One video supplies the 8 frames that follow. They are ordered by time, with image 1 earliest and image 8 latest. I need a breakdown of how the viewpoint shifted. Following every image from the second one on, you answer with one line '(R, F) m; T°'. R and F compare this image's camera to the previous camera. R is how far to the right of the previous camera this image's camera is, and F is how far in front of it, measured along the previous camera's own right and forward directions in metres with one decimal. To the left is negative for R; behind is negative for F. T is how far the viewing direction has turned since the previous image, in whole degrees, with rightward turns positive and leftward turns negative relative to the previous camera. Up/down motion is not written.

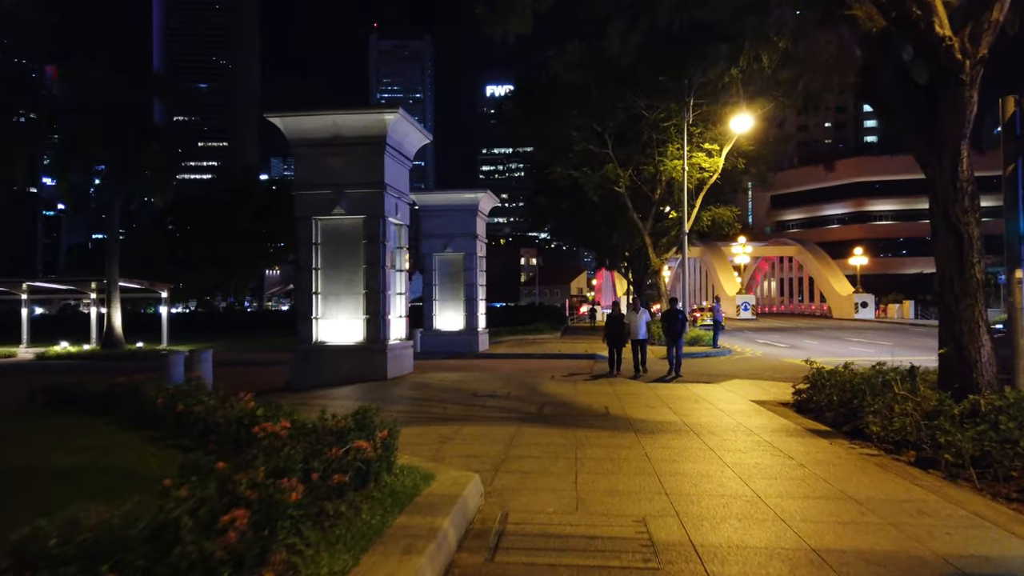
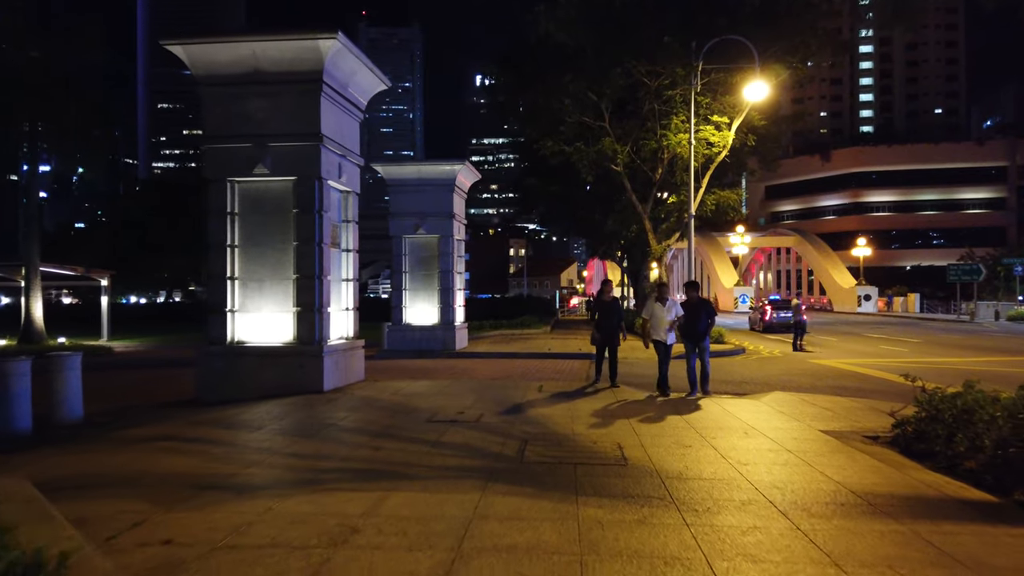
(+0.2, +3.9) m; +1°
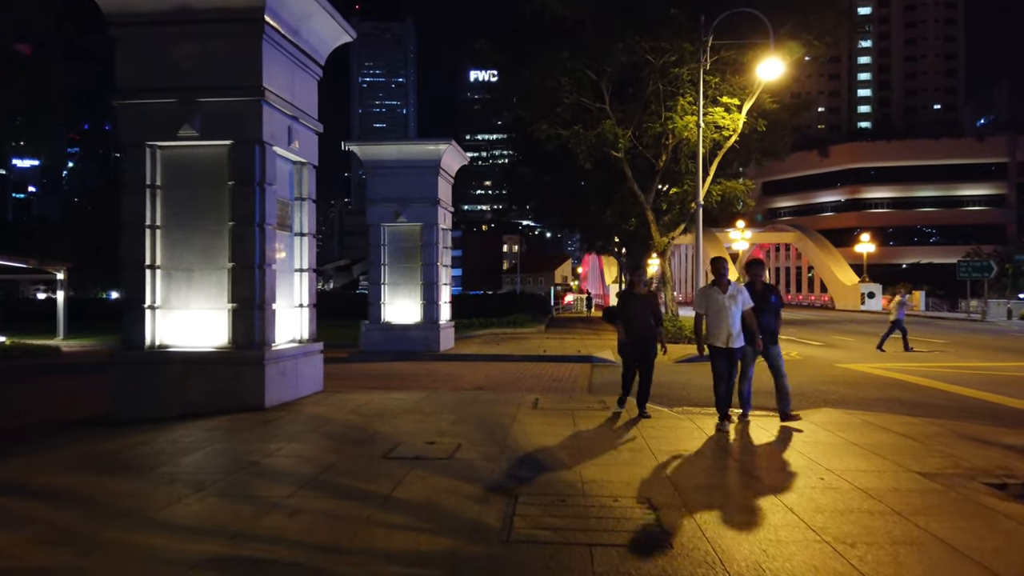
(+0.1, +2.5) m; 0°
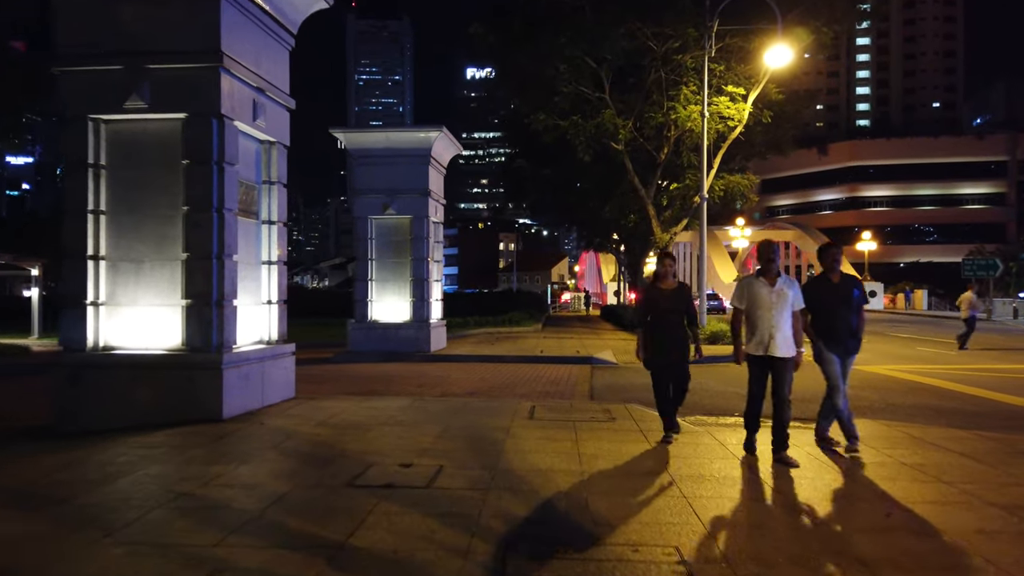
(0.0, +1.3) m; 0°
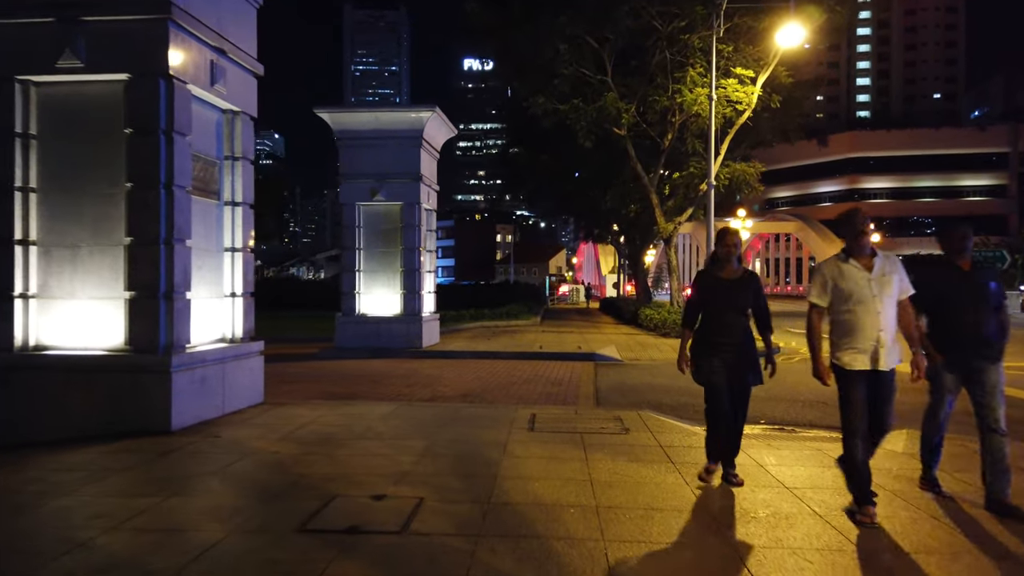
(0.0, +1.3) m; 0°
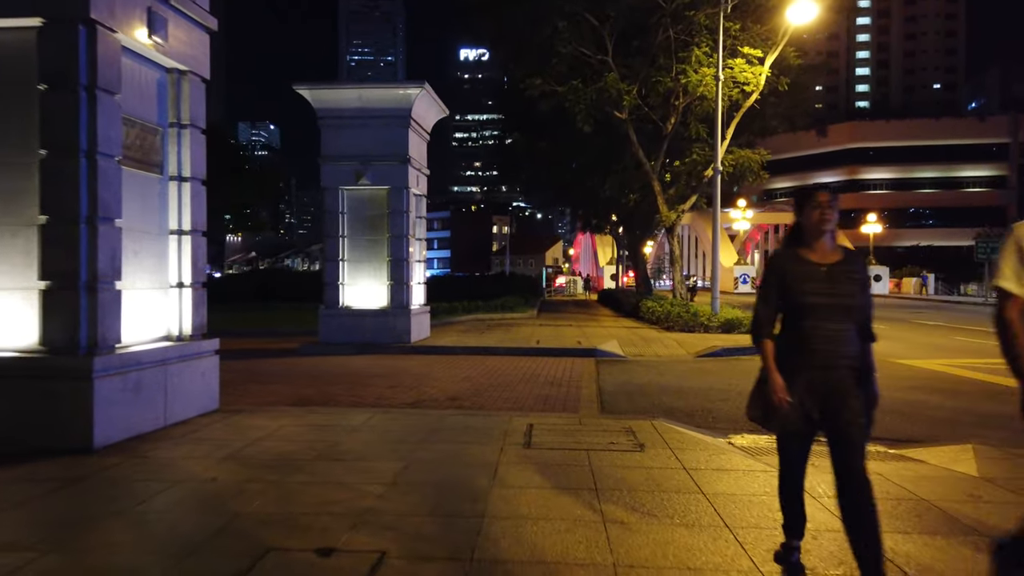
(0.0, +1.3) m; 0°
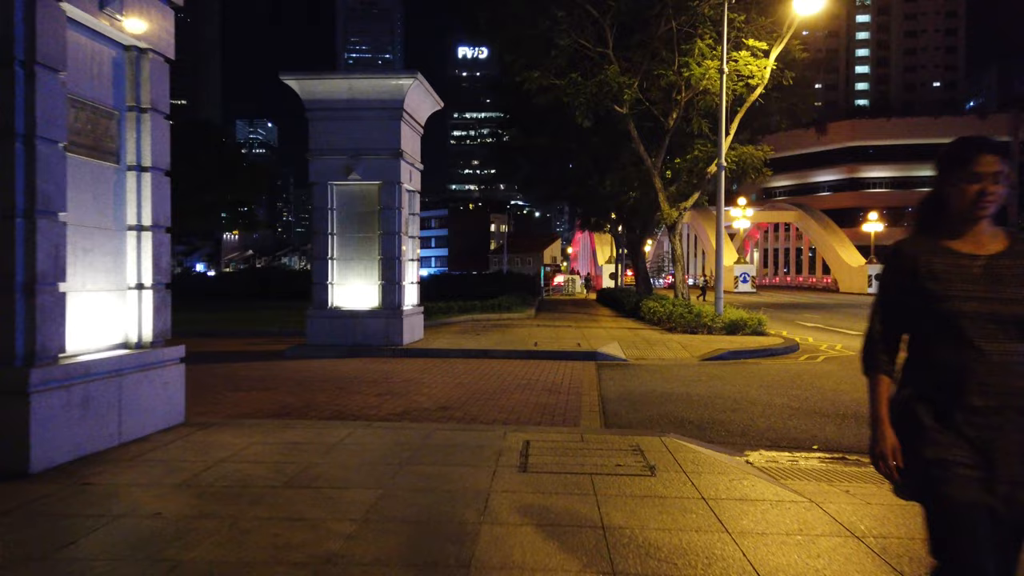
(0.0, +0.8) m; 0°
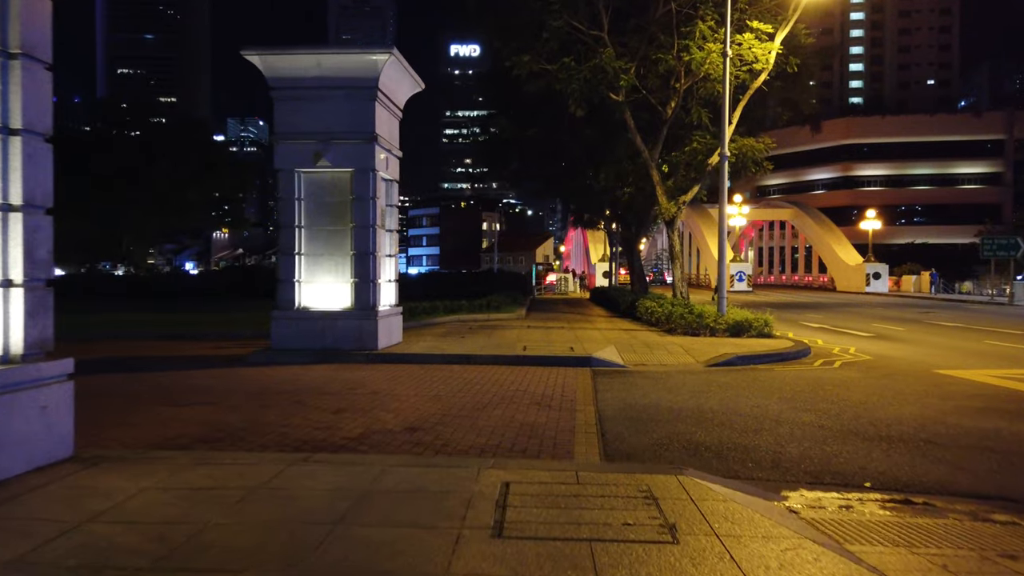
(+0.1, +1.6) m; +1°
